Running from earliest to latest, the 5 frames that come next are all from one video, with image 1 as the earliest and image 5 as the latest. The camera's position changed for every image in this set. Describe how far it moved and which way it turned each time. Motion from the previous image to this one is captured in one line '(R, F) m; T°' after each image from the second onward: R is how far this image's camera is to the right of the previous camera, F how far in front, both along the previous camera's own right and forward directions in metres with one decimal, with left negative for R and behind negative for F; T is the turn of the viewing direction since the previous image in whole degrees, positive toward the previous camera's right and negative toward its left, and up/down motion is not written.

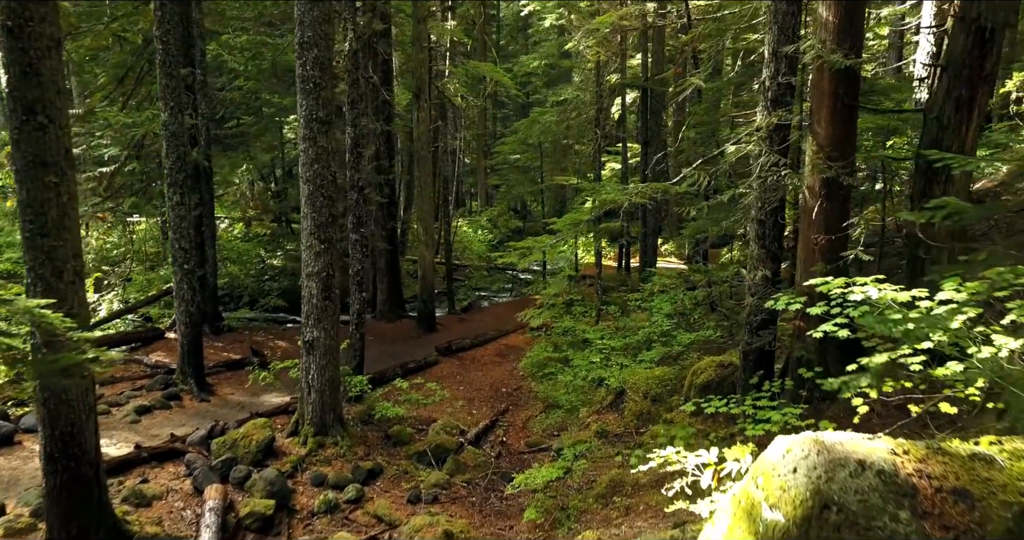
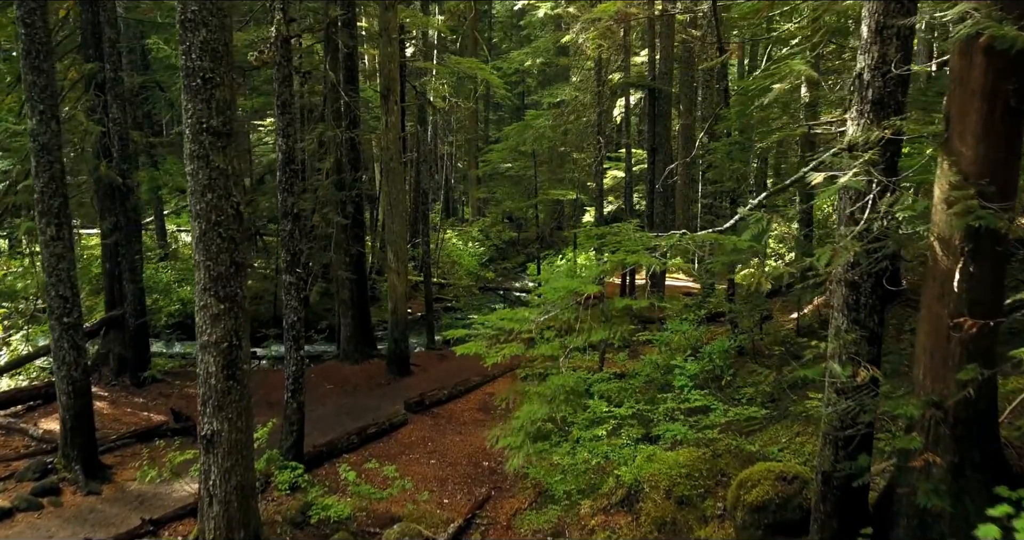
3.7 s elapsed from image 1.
(+0.3, +2.3) m; 0°
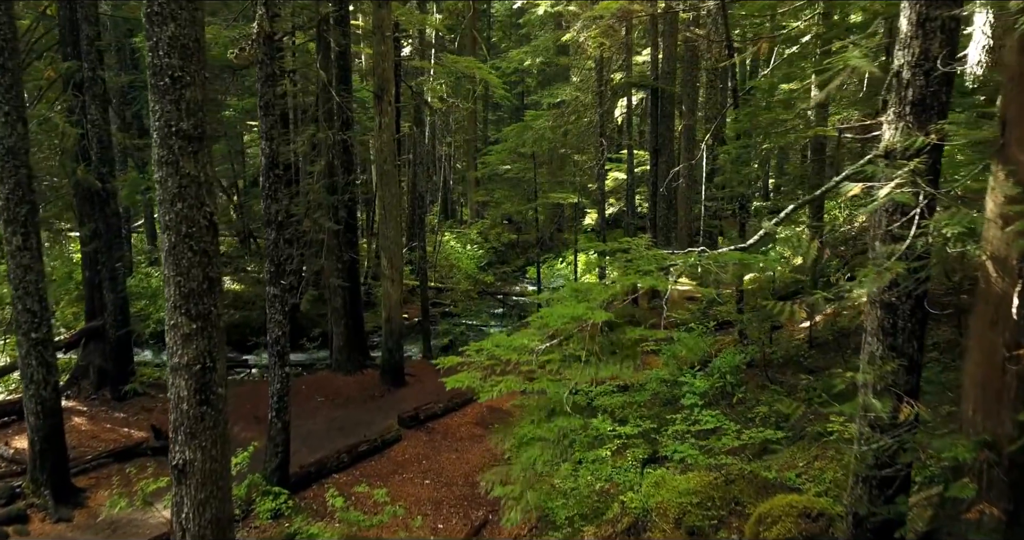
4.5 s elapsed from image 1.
(0.0, +0.5) m; 0°
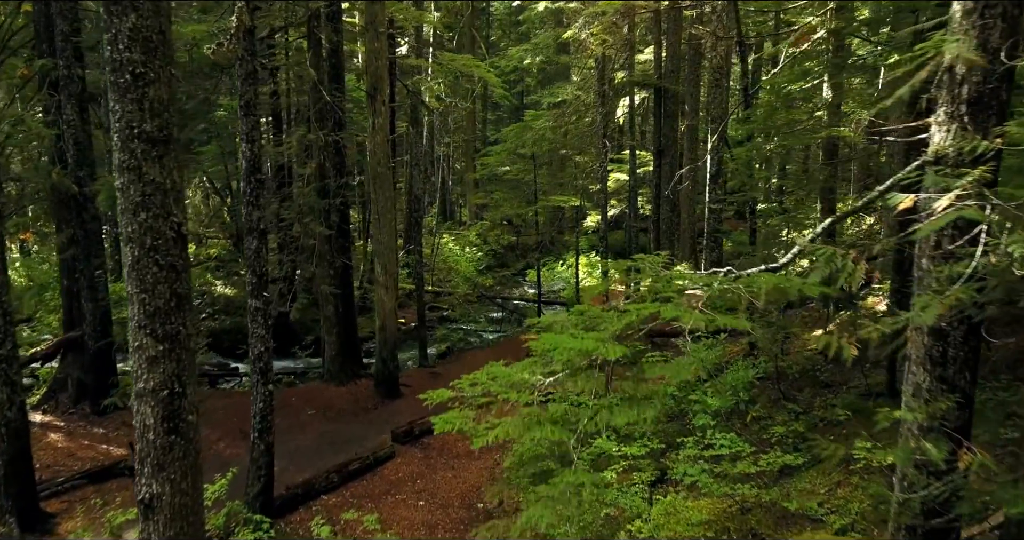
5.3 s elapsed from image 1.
(0.0, +0.5) m; 0°
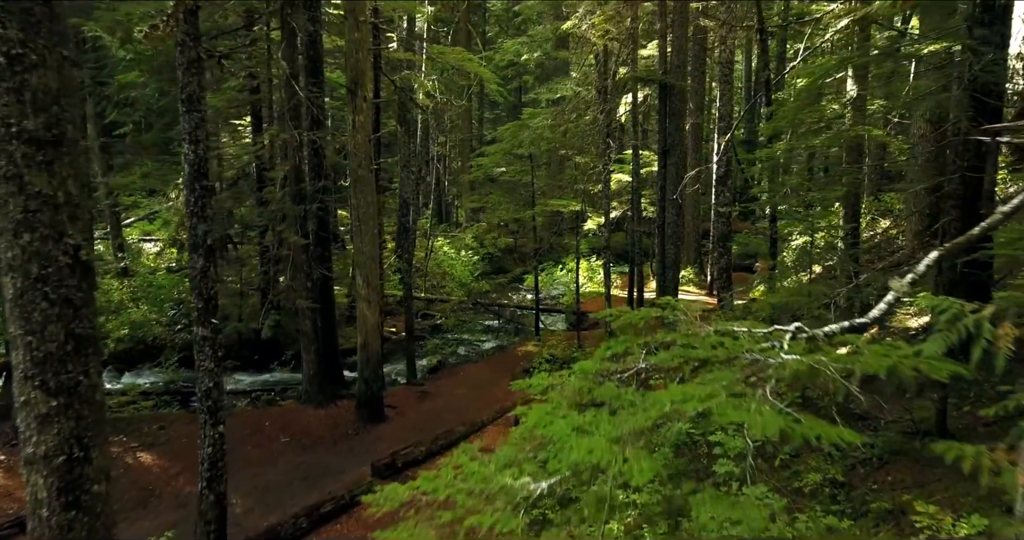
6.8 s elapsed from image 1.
(+0.1, +1.0) m; 0°
